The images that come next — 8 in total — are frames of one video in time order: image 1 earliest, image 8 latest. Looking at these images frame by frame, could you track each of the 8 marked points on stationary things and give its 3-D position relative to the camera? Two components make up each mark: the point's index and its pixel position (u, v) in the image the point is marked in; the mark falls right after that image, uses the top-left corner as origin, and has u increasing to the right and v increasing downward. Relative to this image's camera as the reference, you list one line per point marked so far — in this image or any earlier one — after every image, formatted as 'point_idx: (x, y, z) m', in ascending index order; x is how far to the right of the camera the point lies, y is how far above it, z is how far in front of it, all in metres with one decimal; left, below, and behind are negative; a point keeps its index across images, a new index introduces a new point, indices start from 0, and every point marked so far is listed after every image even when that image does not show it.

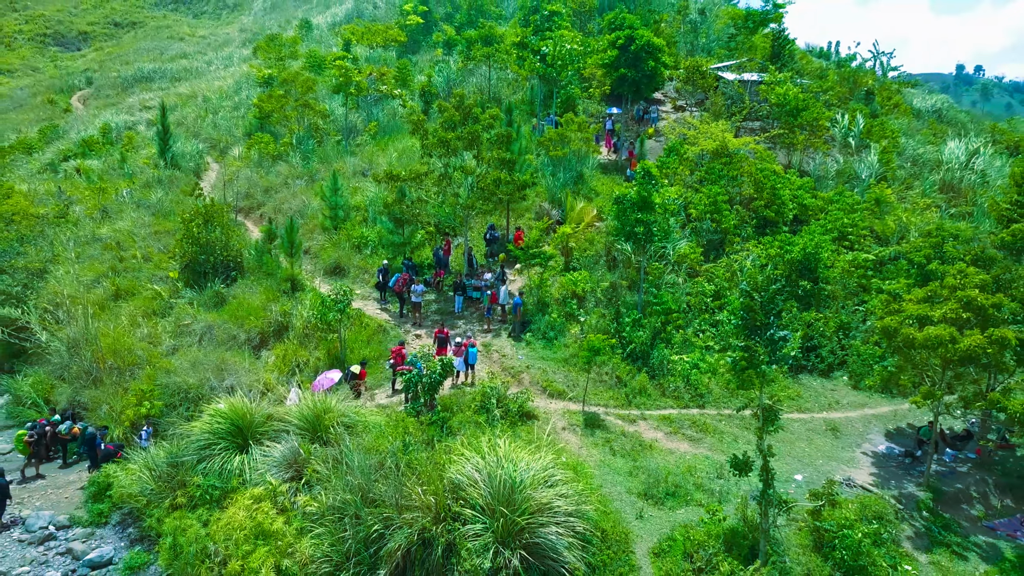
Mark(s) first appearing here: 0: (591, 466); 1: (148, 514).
0: (+1.2, -2.6, +11.3) m
1: (-5.2, -3.2, +11.1) m
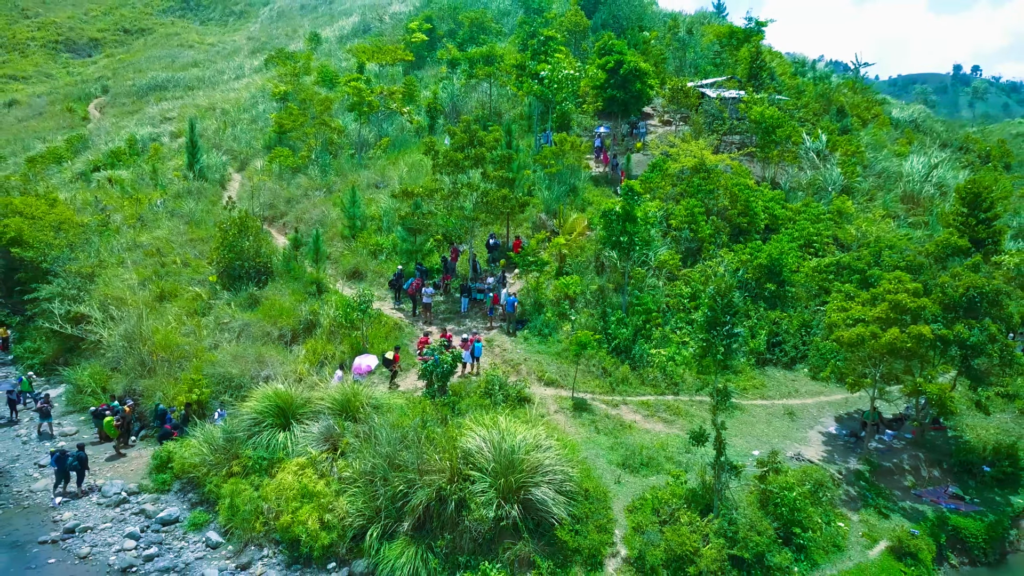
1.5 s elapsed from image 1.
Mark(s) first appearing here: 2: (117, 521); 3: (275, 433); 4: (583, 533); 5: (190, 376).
0: (+1.2, -2.6, +13.5) m
1: (-5.2, -3.2, +13.3) m
2: (-6.5, -3.8, +12.9) m
3: (-4.1, -2.5, +13.6) m
4: (+1.0, -3.5, +11.3) m
5: (-6.5, -1.8, +15.9) m
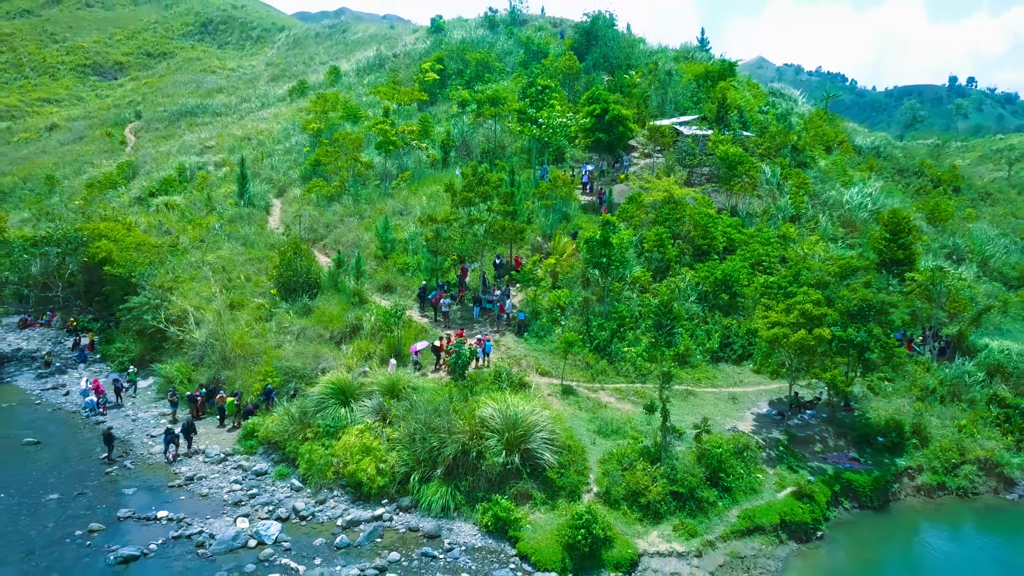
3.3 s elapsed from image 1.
0: (+1.2, -2.9, +18.0) m
1: (-5.1, -3.5, +17.7) m
2: (-6.4, -4.1, +17.4) m
3: (-4.0, -2.8, +18.0) m
4: (+1.1, -3.8, +15.8) m
5: (-6.5, -2.1, +20.4) m
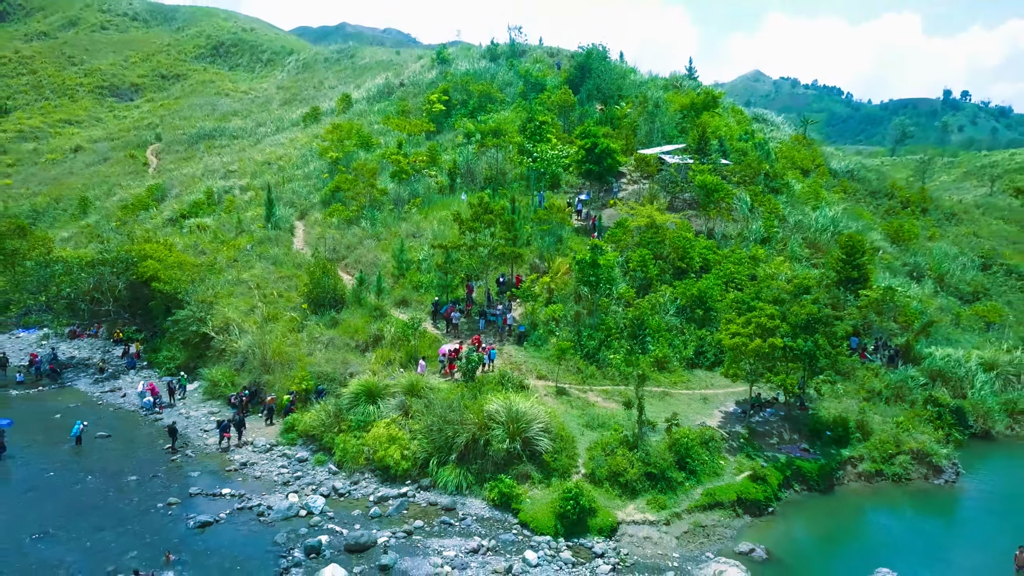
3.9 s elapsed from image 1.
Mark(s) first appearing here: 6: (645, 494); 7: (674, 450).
0: (+1.3, -3.3, +21.3) m
1: (-5.0, -4.0, +21.0) m
2: (-6.4, -4.5, +20.7) m
3: (-4.0, -3.2, +21.3) m
4: (+1.1, -4.2, +19.0) m
5: (-6.4, -2.5, +23.7) m
6: (+3.2, -4.9, +18.7) m
7: (+4.1, -4.1, +19.7) m
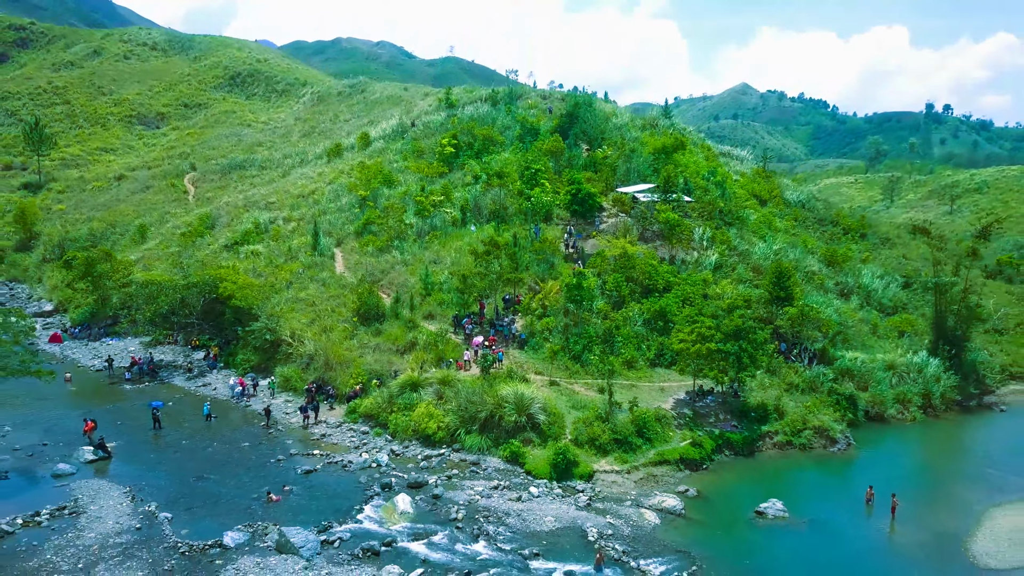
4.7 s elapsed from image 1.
0: (+1.5, -4.0, +28.9) m
1: (-4.8, -4.6, +28.6) m
2: (-6.2, -5.2, +28.2) m
3: (-3.8, -3.9, +28.9) m
4: (+1.4, -4.8, +26.7) m
5: (-6.3, -3.2, +31.3) m
6: (+3.4, -5.5, +26.4) m
7: (+4.3, -4.7, +27.4) m
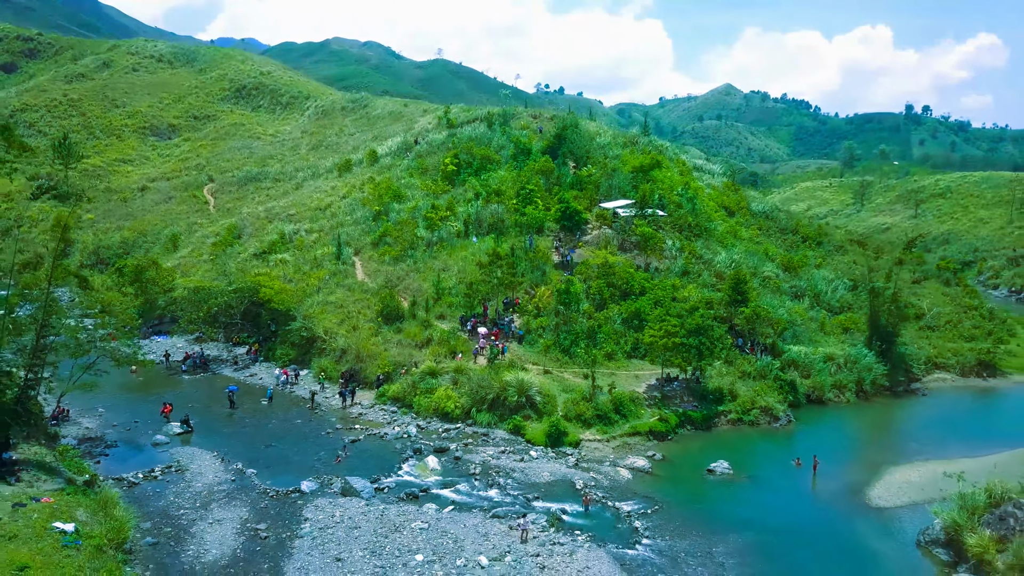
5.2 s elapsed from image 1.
0: (+1.5, -4.3, +35.4) m
1: (-4.8, -4.9, +34.9) m
2: (-6.1, -5.5, +34.5) m
3: (-3.7, -4.2, +35.3) m
4: (+1.5, -5.1, +33.1) m
5: (-6.2, -3.5, +37.6) m
6: (+3.5, -5.8, +32.9) m
7: (+4.4, -5.0, +33.9) m
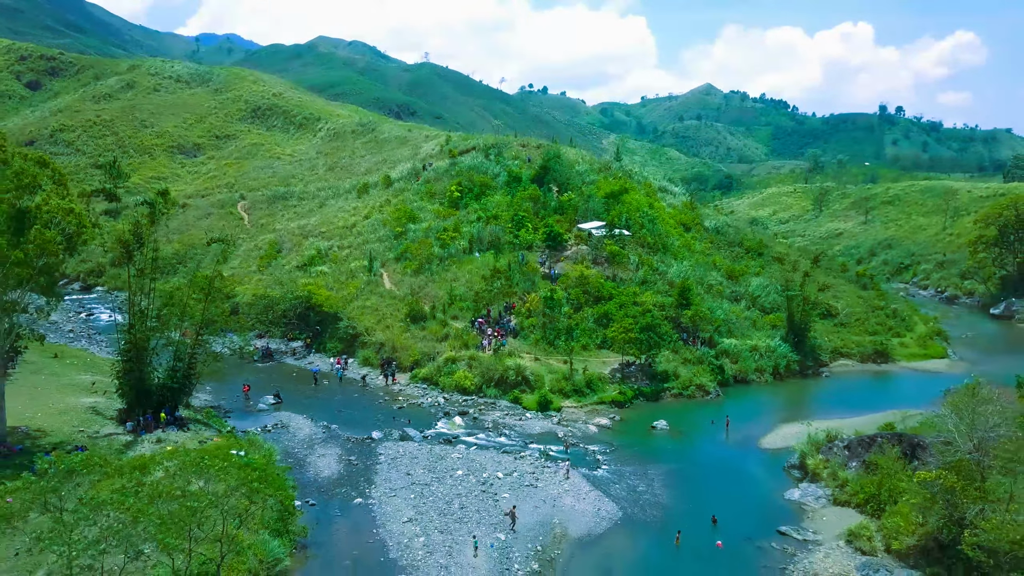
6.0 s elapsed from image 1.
0: (+1.5, -4.8, +47.7) m
1: (-4.8, -5.4, +47.1) m
2: (-6.1, -6.0, +46.7) m
3: (-3.8, -4.7, +47.5) m
4: (+1.5, -5.6, +45.5) m
5: (-6.3, -4.0, +49.8) m
6: (+3.5, -6.3, +45.3) m
7: (+4.4, -5.5, +46.3) m
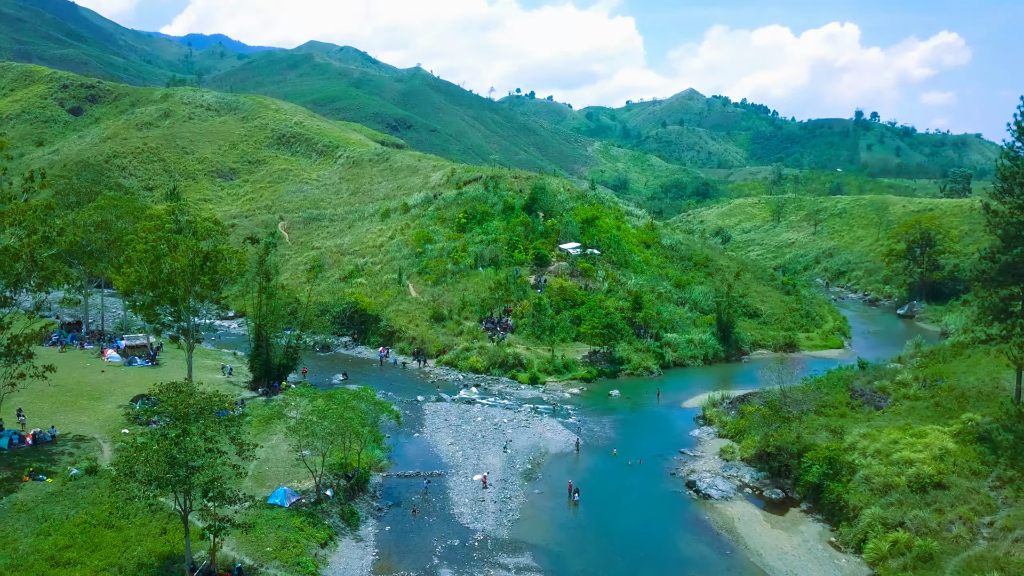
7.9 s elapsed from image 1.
0: (+1.3, -5.6, +66.0) m
1: (-4.9, -6.2, +65.3) m
2: (-6.3, -6.8, +64.9) m
3: (-3.9, -5.5, +65.7) m
4: (+1.4, -6.4, +63.7) m
5: (-6.5, -4.8, +67.9) m
6: (+3.4, -7.1, +63.6) m
7: (+4.2, -6.3, +64.6) m
